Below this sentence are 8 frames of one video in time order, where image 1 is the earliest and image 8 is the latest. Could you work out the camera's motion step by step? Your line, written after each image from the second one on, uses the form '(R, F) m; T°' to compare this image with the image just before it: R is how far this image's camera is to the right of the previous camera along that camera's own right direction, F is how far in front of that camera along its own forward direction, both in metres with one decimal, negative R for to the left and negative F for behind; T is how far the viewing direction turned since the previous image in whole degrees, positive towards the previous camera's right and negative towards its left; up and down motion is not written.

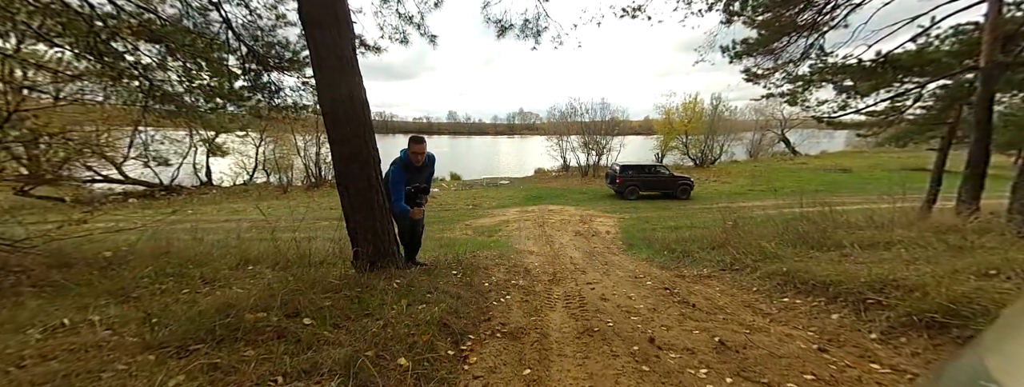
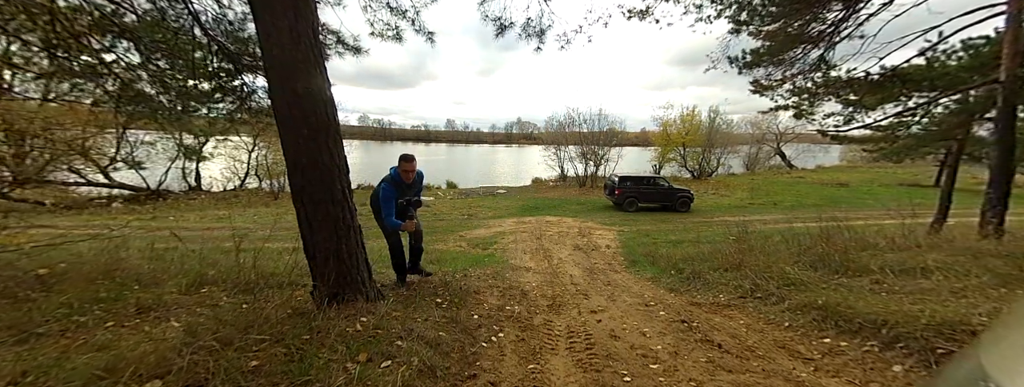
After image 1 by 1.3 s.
(0.0, +0.4) m; +1°
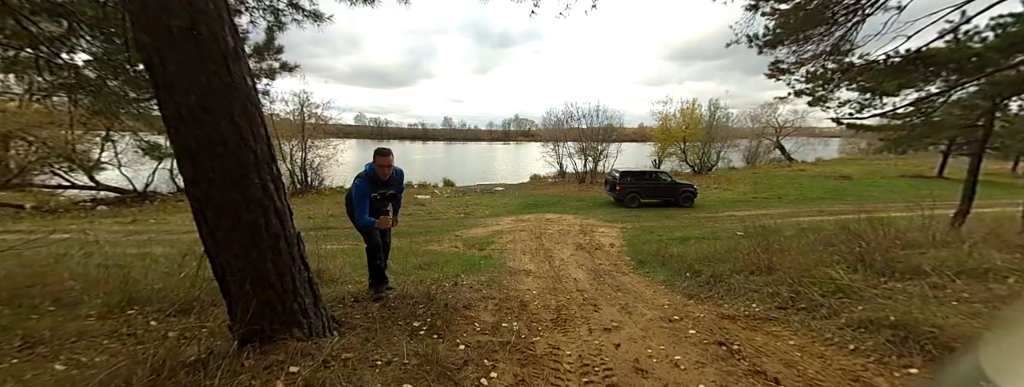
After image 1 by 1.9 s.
(0.0, +0.6) m; 0°
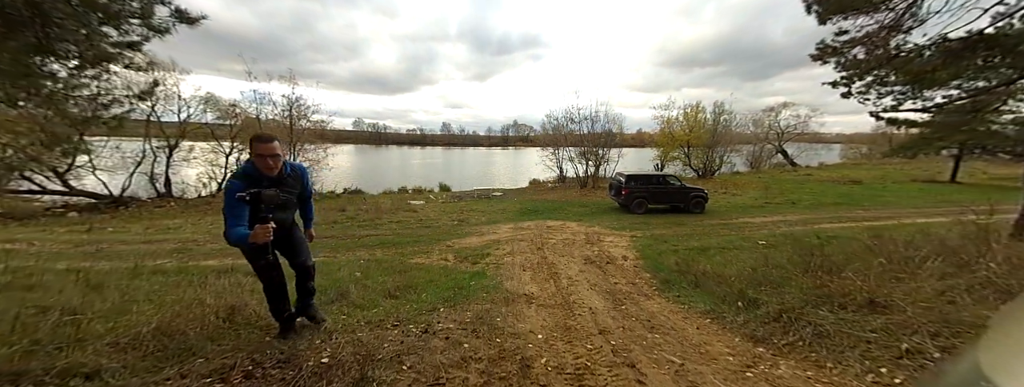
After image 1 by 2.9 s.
(0.0, +1.2) m; 0°
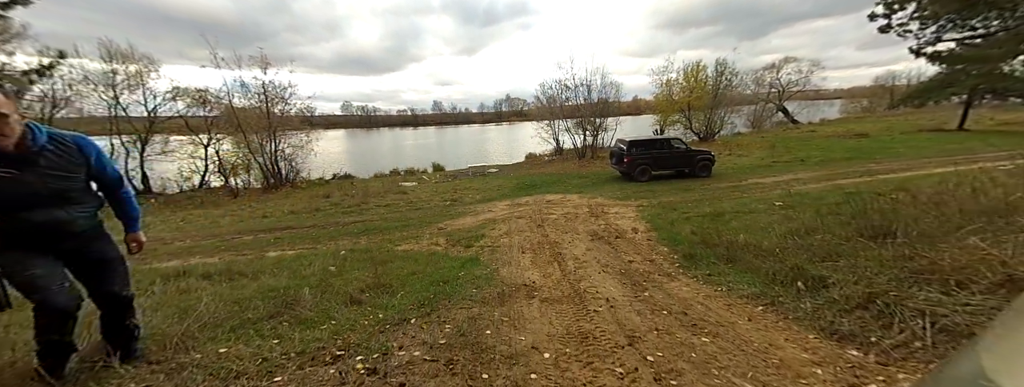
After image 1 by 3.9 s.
(+0.1, +0.9) m; 0°
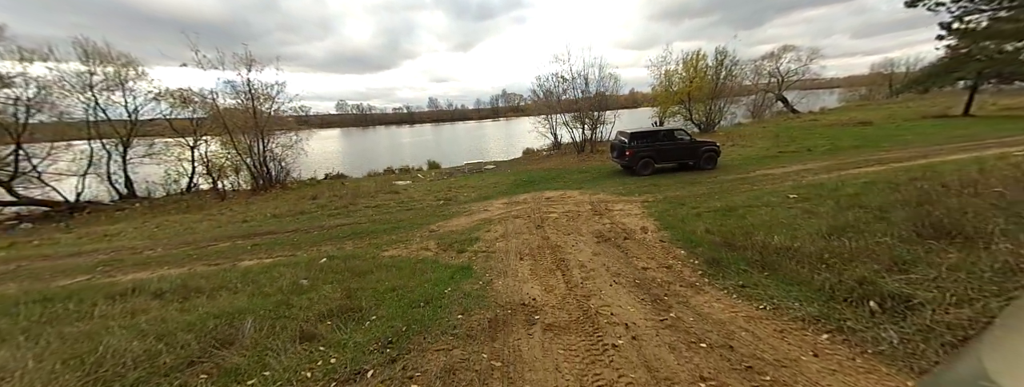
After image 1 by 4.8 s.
(0.0, +0.7) m; 0°
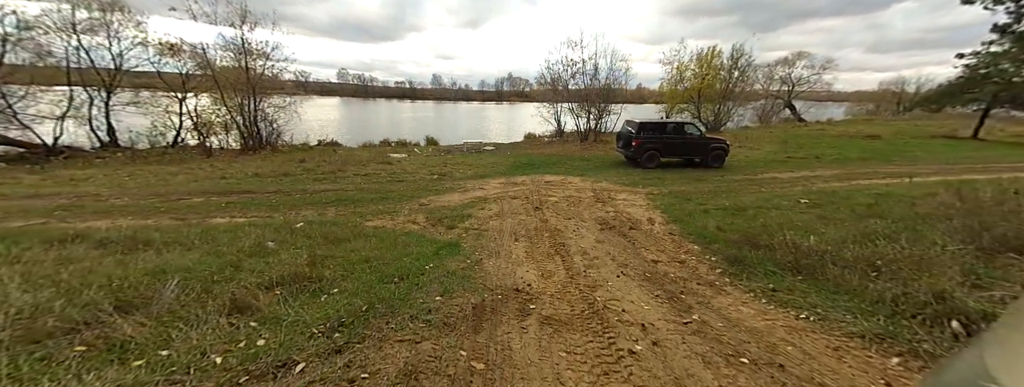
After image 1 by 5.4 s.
(0.0, +0.5) m; +1°
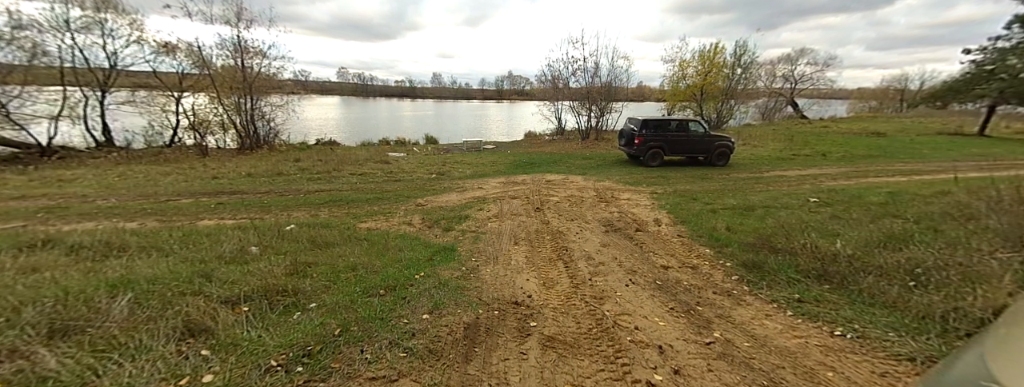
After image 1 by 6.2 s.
(0.0, +0.3) m; 0°
